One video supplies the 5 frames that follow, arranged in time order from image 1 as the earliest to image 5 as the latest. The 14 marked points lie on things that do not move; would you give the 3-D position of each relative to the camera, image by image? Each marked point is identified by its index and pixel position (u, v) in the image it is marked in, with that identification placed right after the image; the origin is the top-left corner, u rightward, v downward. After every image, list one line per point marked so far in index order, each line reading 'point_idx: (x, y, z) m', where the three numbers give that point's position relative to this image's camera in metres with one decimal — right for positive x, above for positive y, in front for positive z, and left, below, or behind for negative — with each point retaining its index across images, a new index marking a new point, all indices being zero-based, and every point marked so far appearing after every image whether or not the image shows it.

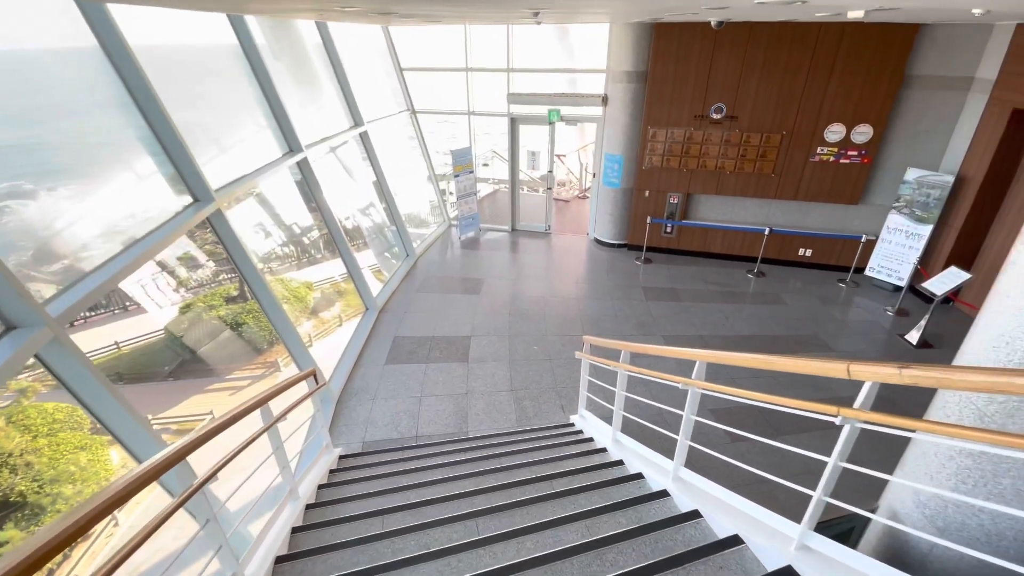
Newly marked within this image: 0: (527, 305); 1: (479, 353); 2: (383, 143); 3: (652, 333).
0: (+0.2, -0.2, +6.2) m
1: (-0.4, -0.7, +5.2) m
2: (-2.0, +2.2, +7.3) m
3: (+1.6, -0.5, +5.5) m
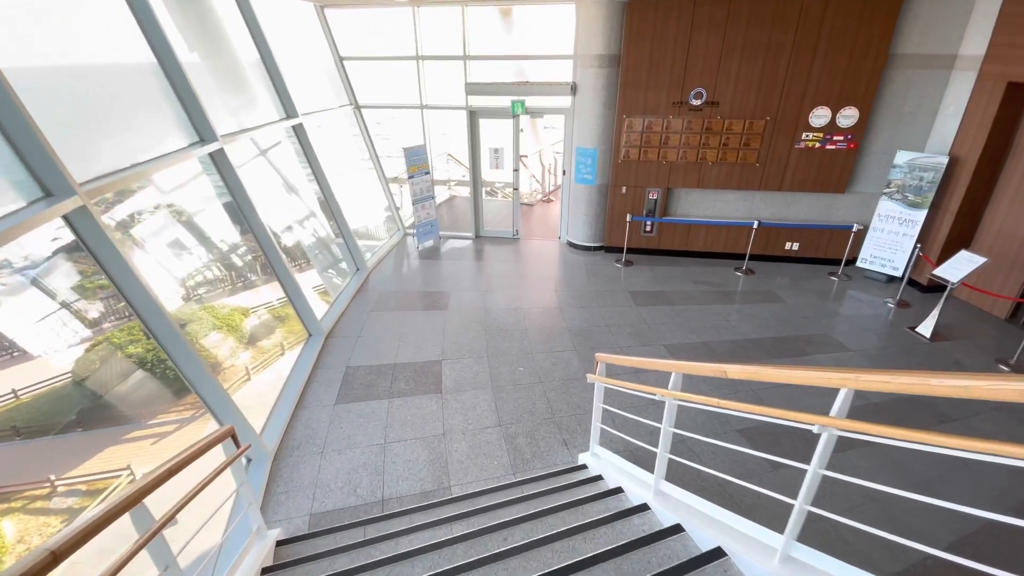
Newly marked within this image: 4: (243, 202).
0: (-0.1, -0.4, +5.4) m
1: (-0.5, -0.8, +4.2) m
2: (-2.5, +2.0, +6.2) m
3: (+1.4, -0.6, +4.8) m
4: (-2.4, +0.8, +4.2) m
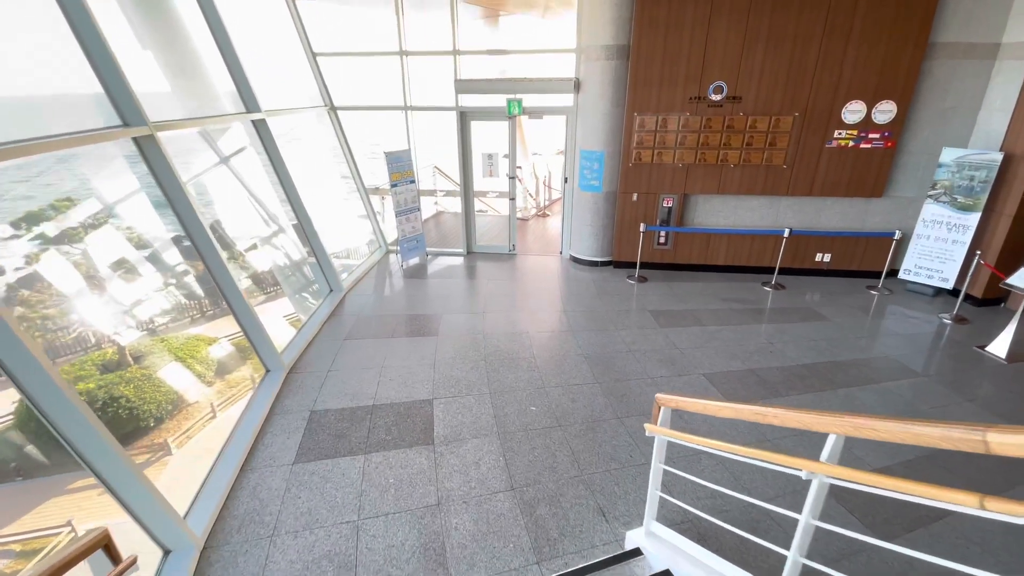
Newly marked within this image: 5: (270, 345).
0: (-0.1, -0.6, +4.5) m
1: (-0.4, -1.0, +3.3) m
2: (-2.6, +1.7, +5.4) m
3: (+1.5, -0.7, +4.0) m
4: (-2.3, +0.6, +3.3) m
5: (-2.0, -0.5, +4.0) m
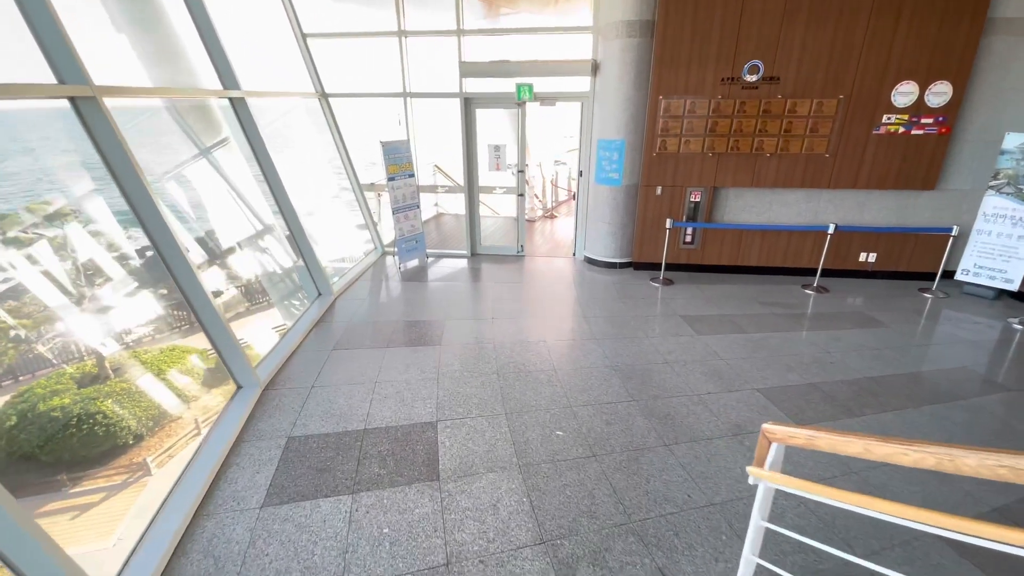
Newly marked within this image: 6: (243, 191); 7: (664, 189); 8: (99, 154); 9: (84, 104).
0: (+0.1, -0.6, +3.9) m
1: (-0.3, -1.0, +2.7) m
2: (-2.4, +1.6, +4.8) m
3: (+1.6, -0.7, +3.4) m
4: (-2.2, +0.6, +2.7) m
5: (-1.9, -0.5, +3.3) m
6: (-2.5, +0.9, +4.3) m
7: (+1.7, +1.1, +5.4) m
8: (-2.3, +0.8, +2.6) m
9: (-2.3, +1.0, +2.6) m
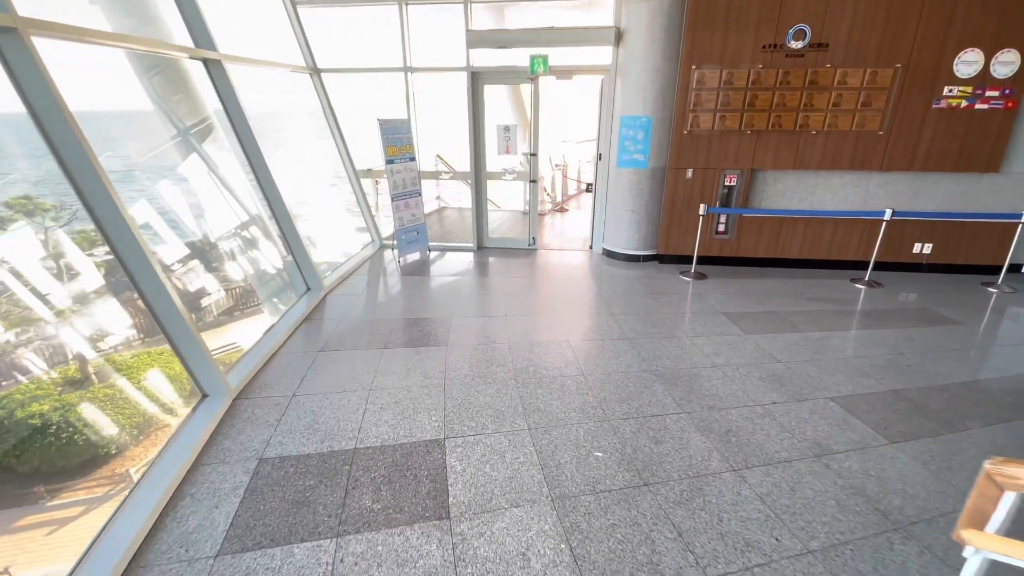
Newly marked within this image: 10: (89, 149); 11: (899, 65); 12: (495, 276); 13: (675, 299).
0: (+0.2, -0.5, +3.3) m
1: (-0.2, -0.9, +2.1) m
2: (-2.3, +1.7, +4.2) m
3: (+1.8, -0.6, +2.8) m
4: (-2.1, +0.7, +2.1) m
5: (-1.8, -0.4, +2.8) m
6: (-2.3, +0.9, +3.8) m
7: (+1.9, +1.2, +4.8) m
8: (-2.2, +0.8, +2.1) m
9: (-2.2, +1.1, +2.0) m
10: (-2.0, +0.7, +2.2) m
11: (+3.5, +2.0, +4.3) m
12: (-0.2, +0.1, +5.2) m
13: (+1.5, -0.1, +4.4) m
